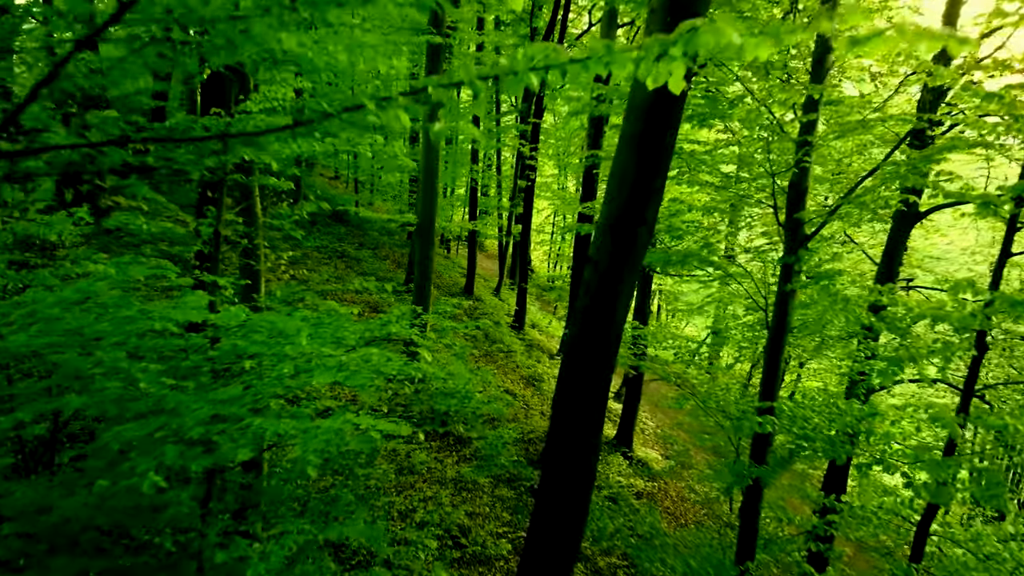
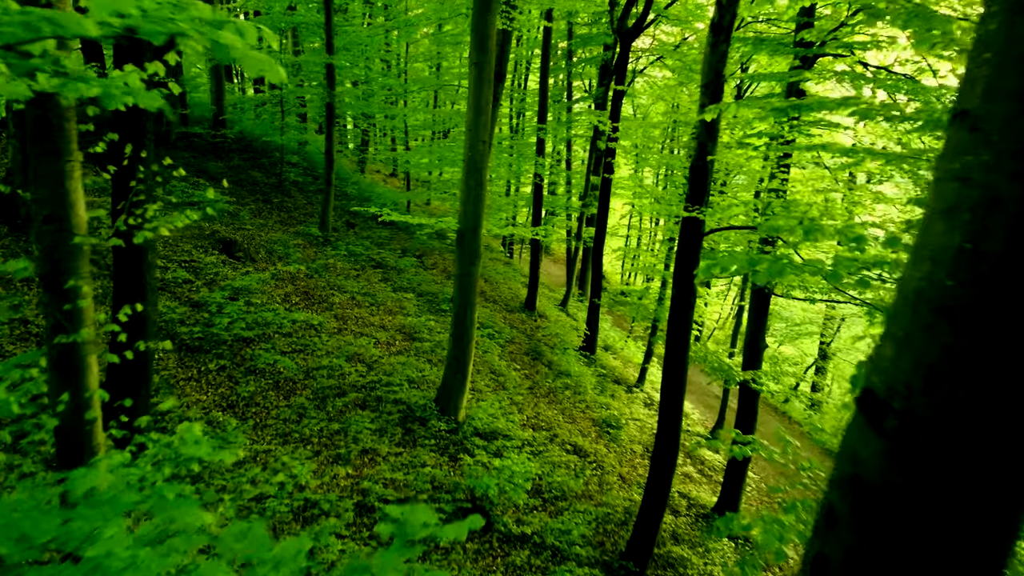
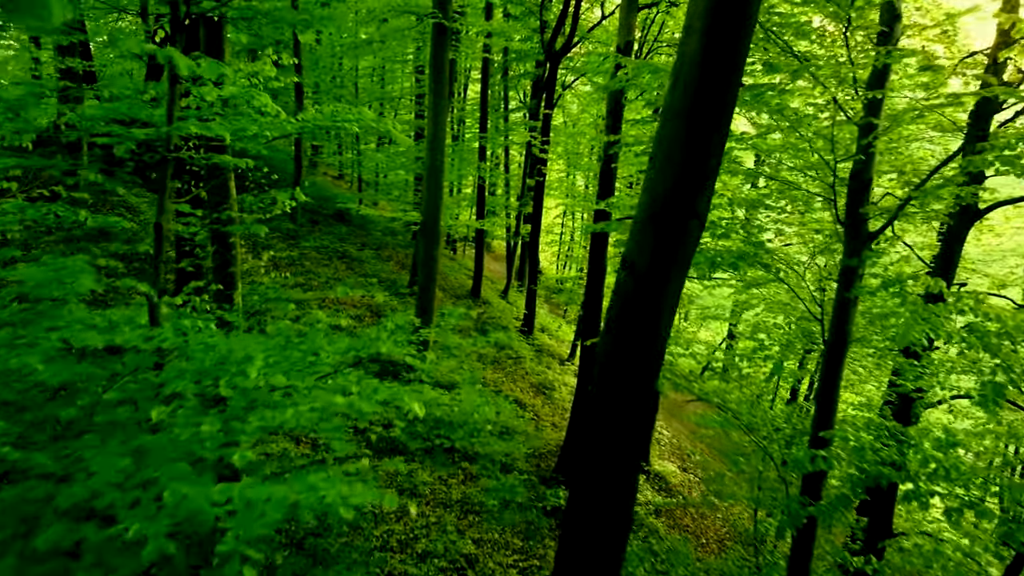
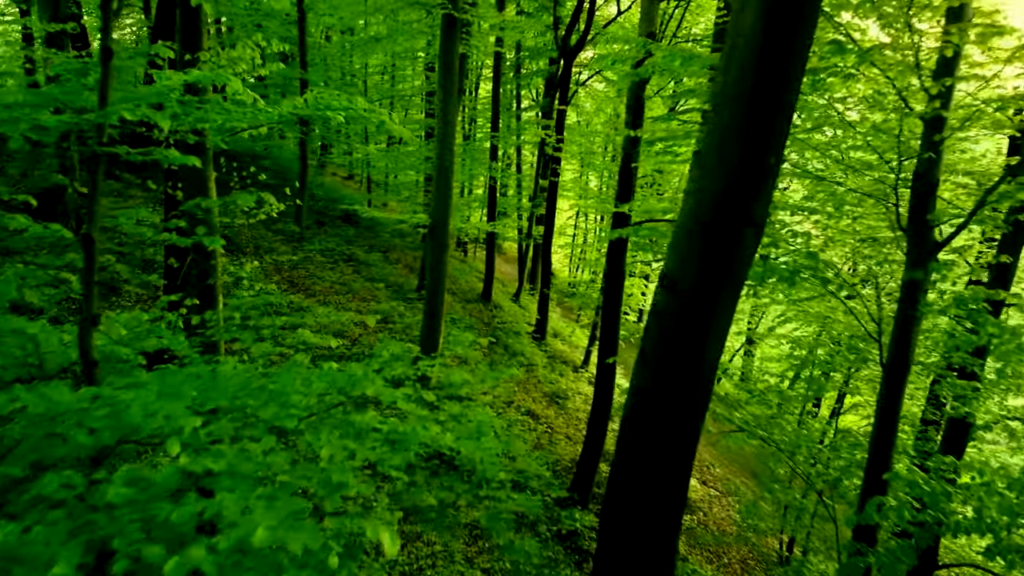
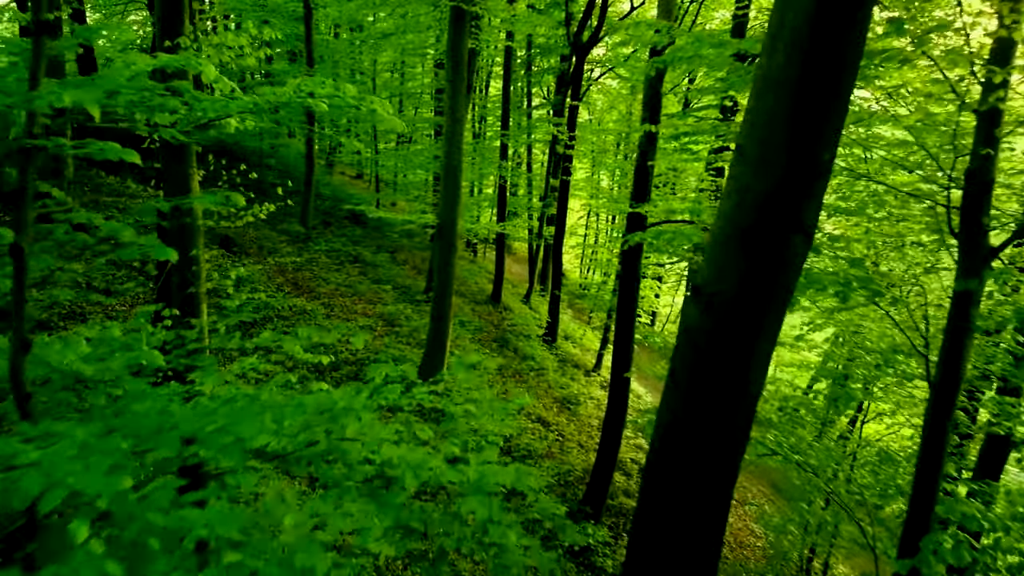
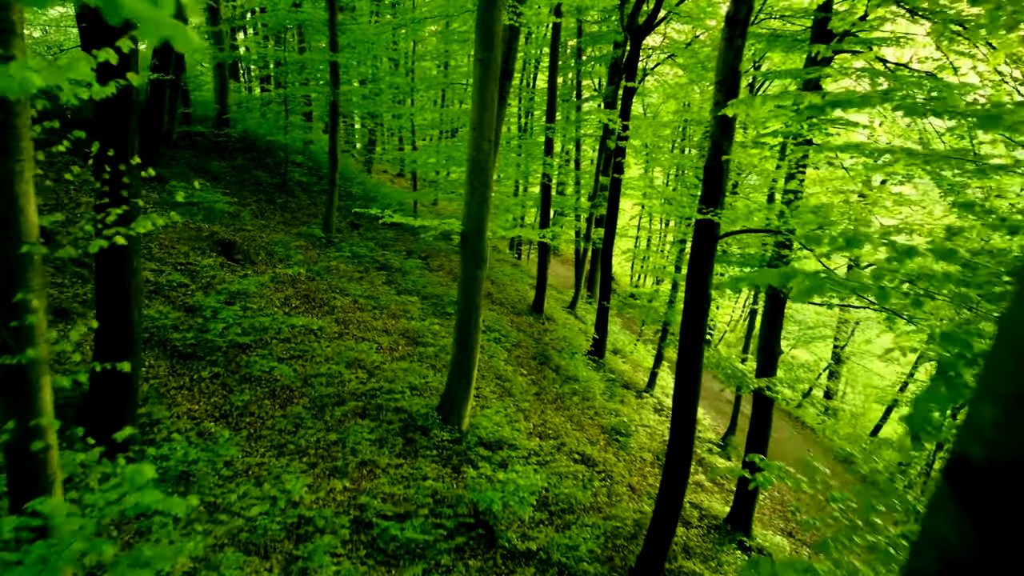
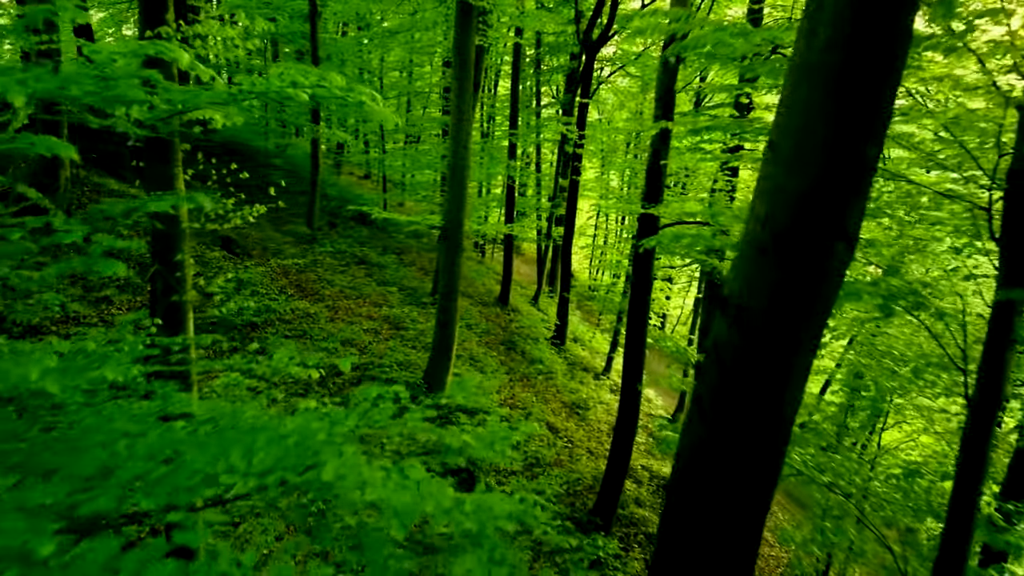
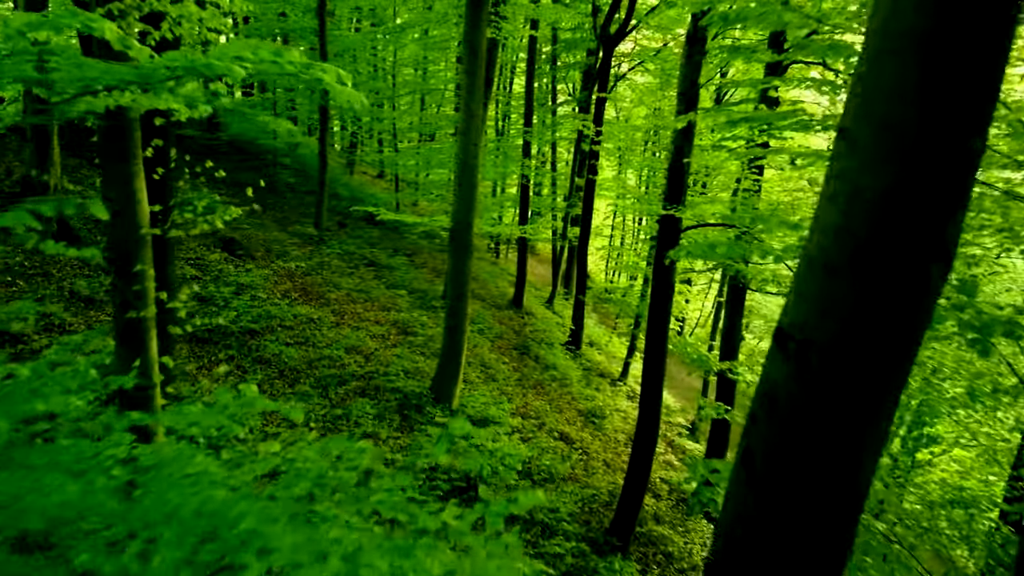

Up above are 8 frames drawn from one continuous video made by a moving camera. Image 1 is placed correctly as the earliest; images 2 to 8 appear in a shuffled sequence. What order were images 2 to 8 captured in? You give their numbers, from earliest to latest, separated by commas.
3, 4, 5, 7, 8, 2, 6
